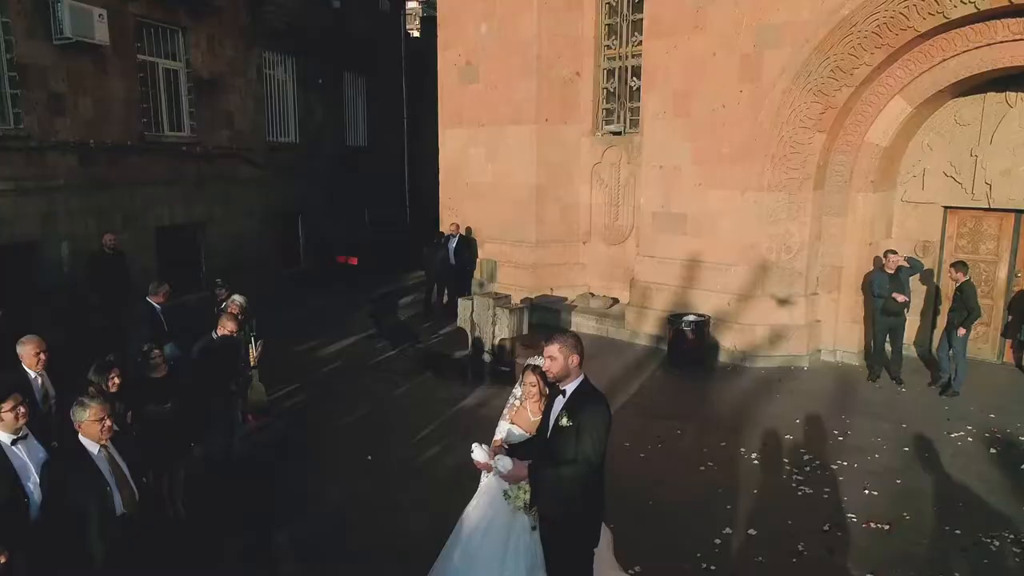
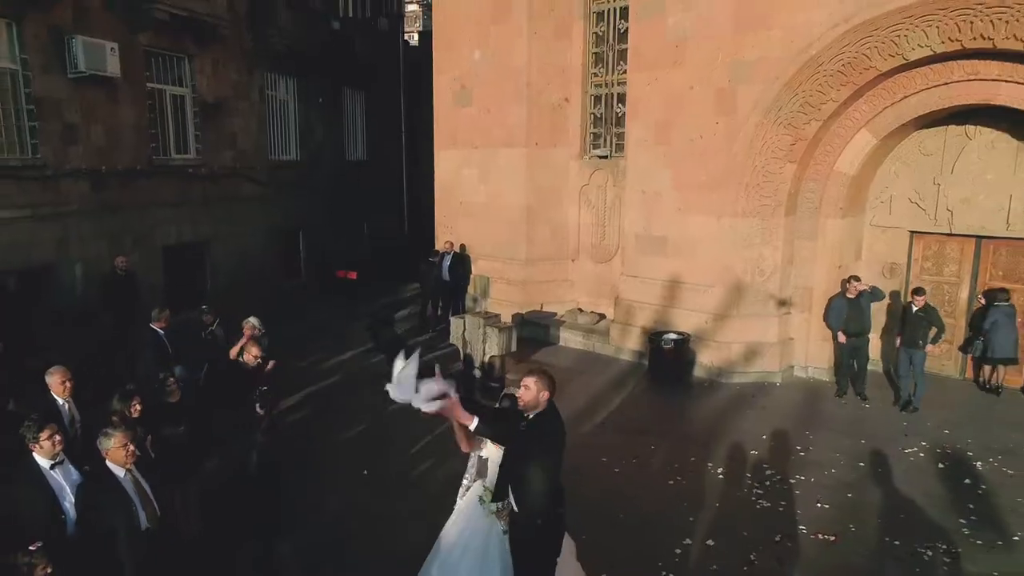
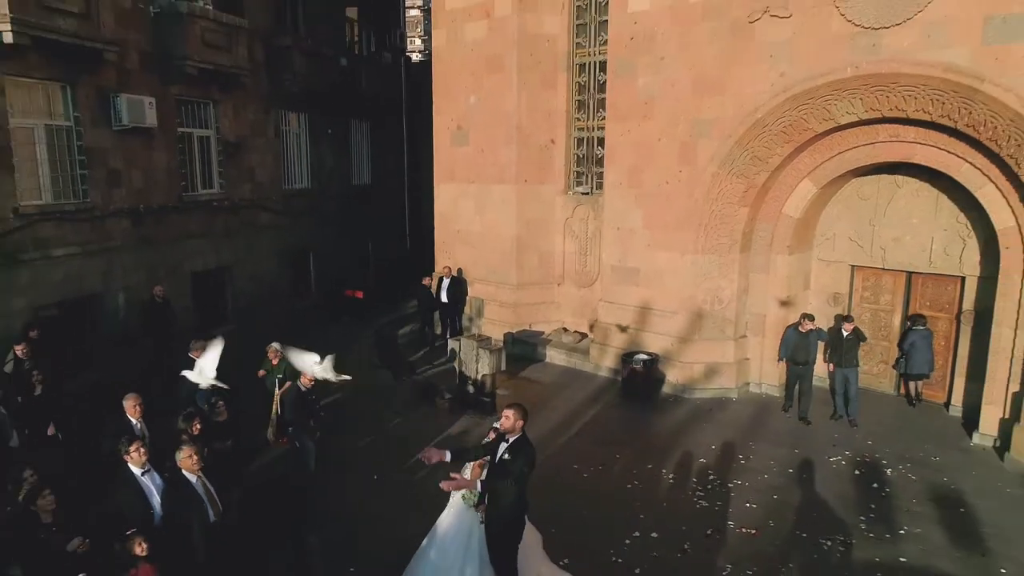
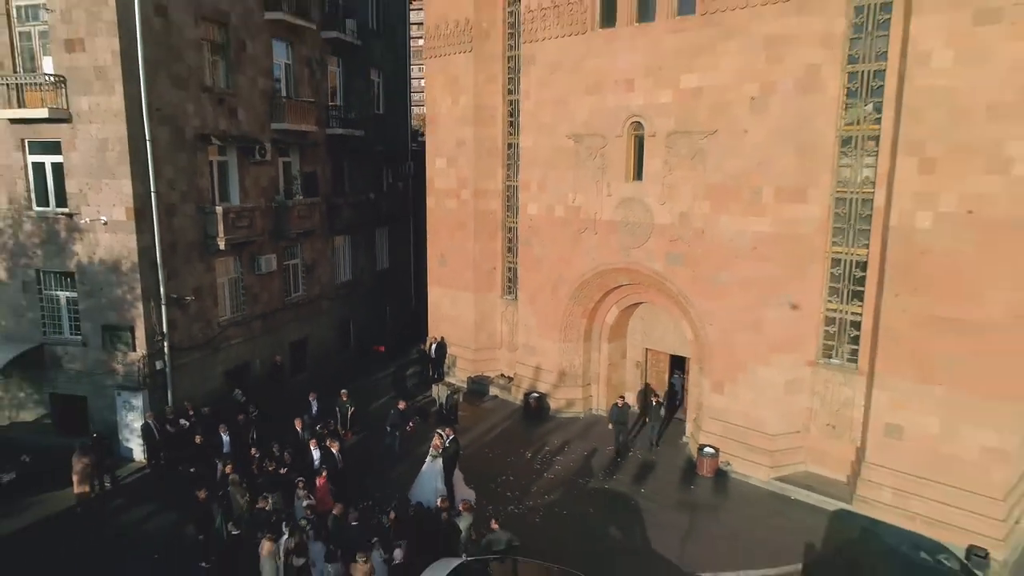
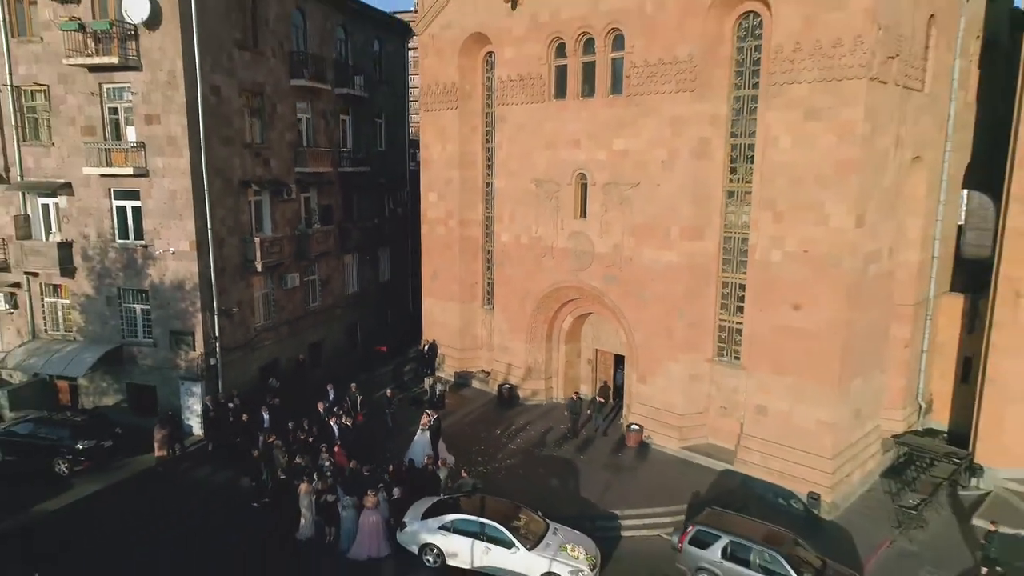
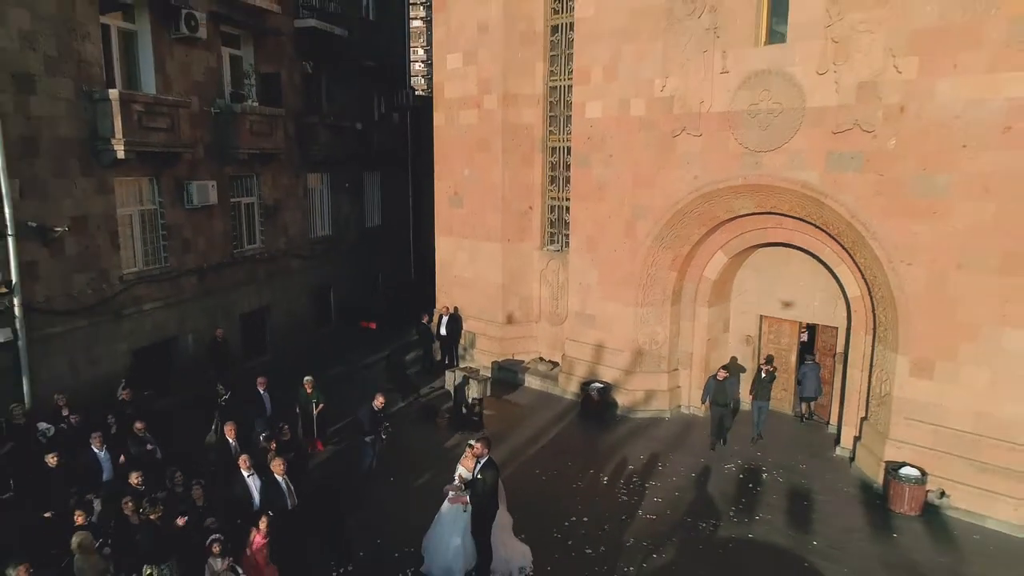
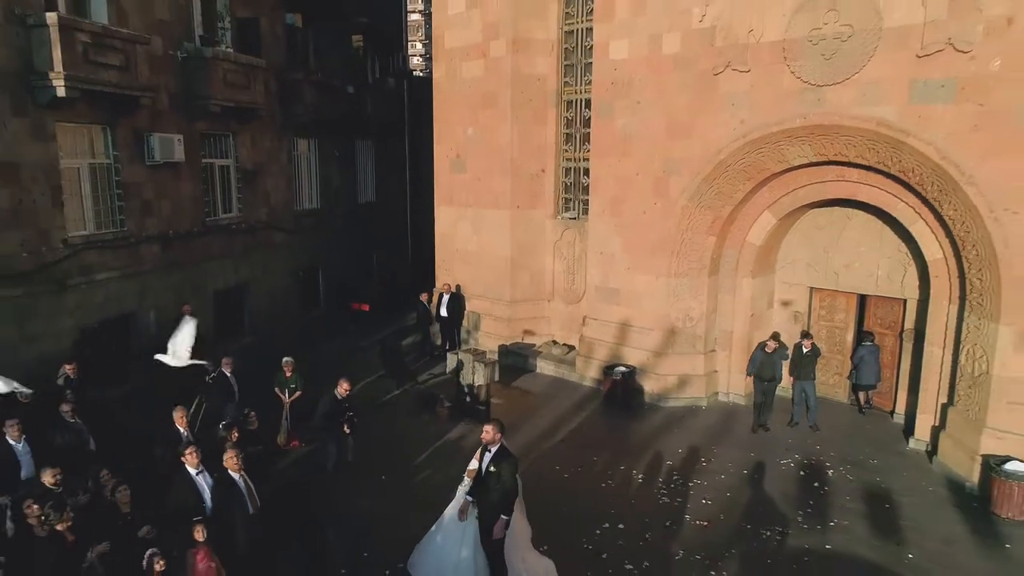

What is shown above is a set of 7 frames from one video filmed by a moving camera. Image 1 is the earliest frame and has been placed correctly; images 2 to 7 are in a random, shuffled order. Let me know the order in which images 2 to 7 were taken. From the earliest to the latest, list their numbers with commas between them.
2, 3, 7, 6, 4, 5
